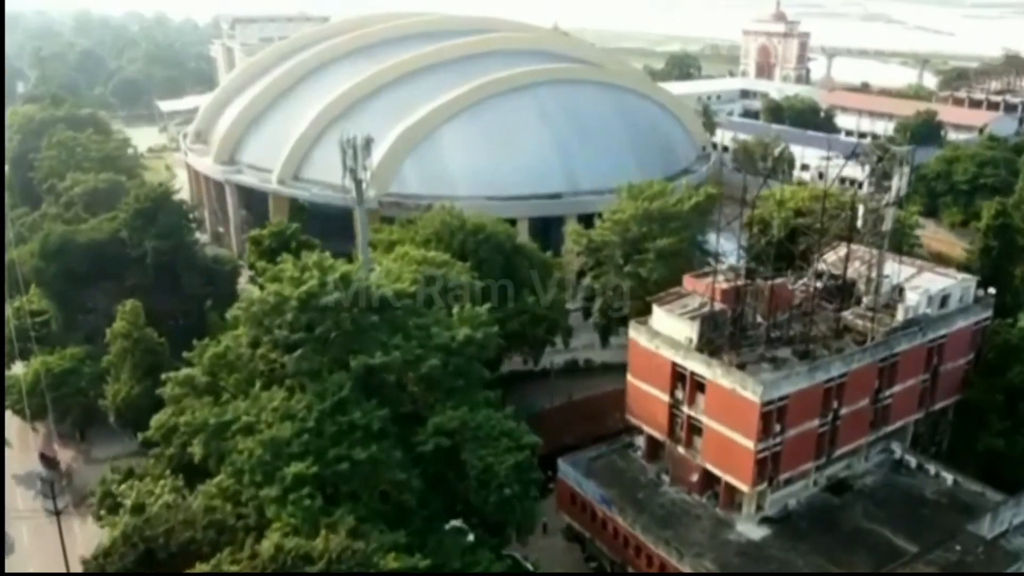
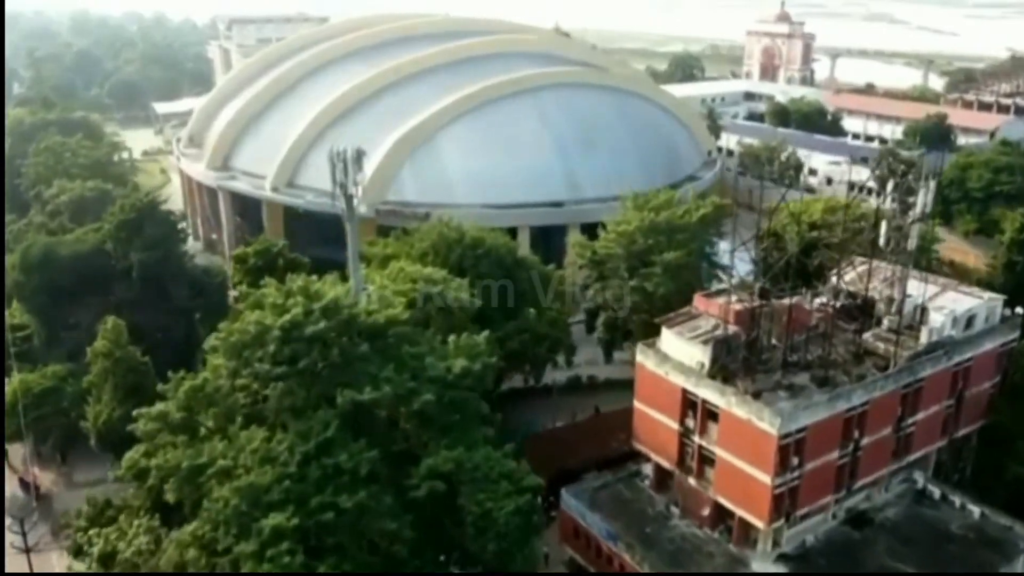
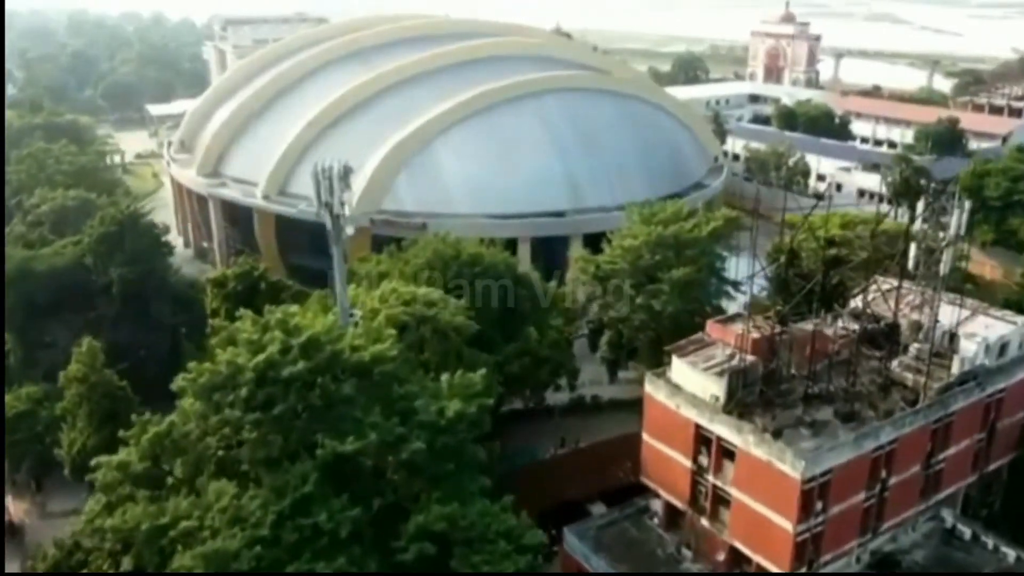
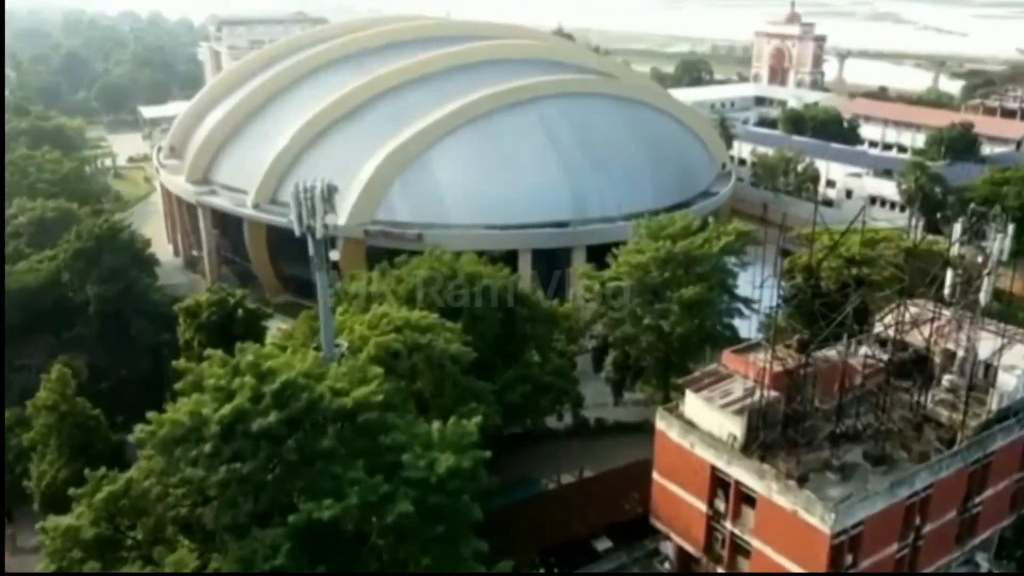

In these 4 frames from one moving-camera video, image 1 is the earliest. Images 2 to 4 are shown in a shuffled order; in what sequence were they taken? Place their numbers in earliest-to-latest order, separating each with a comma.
2, 3, 4
